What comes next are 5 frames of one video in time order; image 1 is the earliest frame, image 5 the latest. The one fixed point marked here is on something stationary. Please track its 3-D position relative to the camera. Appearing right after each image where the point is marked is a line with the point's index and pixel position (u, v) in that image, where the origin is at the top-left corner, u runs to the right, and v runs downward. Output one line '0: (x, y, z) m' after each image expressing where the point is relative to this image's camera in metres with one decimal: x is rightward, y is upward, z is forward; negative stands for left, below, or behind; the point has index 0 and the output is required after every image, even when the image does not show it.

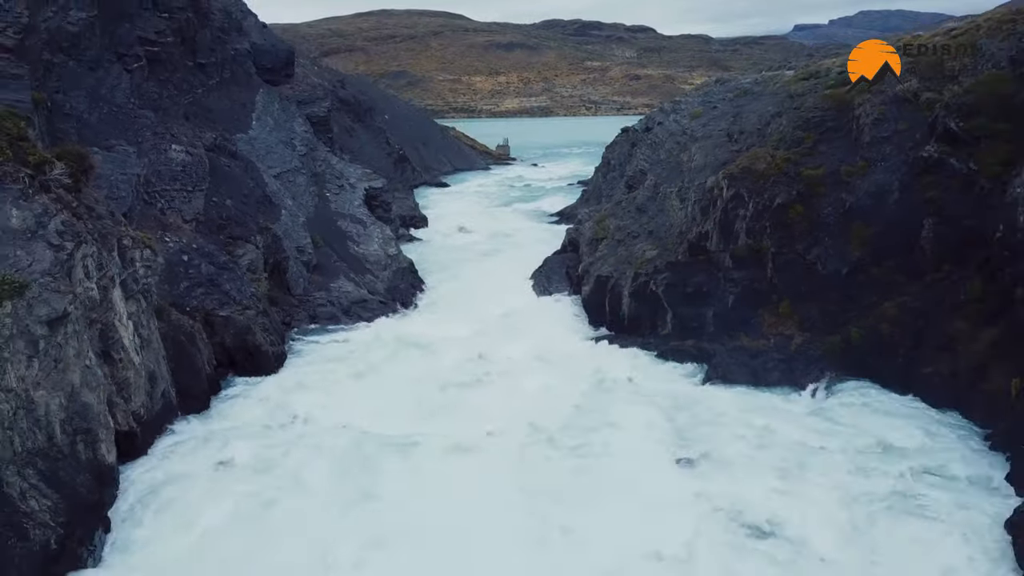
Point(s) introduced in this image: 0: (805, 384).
0: (+4.5, -1.4, +12.8) m
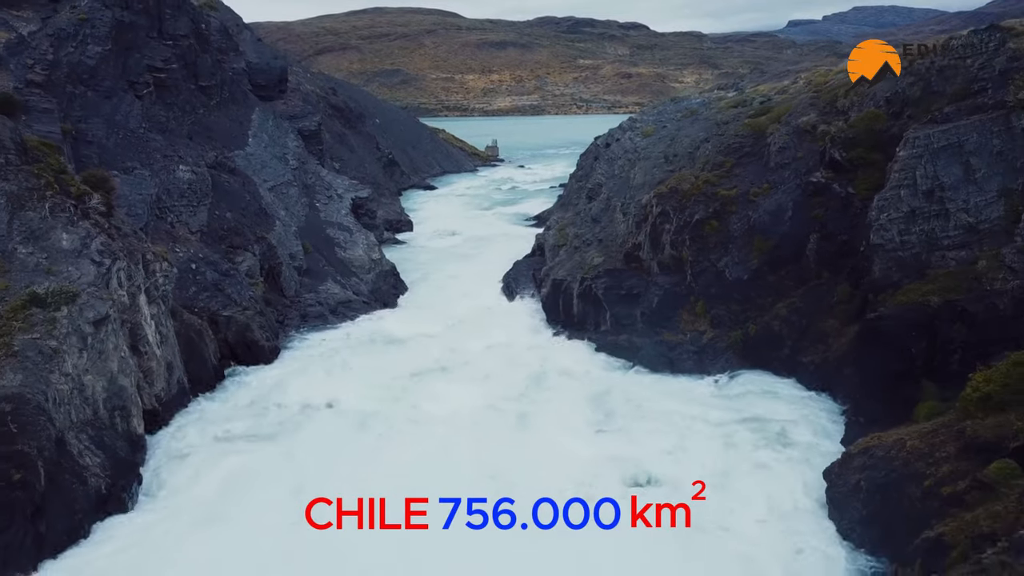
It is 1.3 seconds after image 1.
0: (+3.7, -1.5, +15.4) m
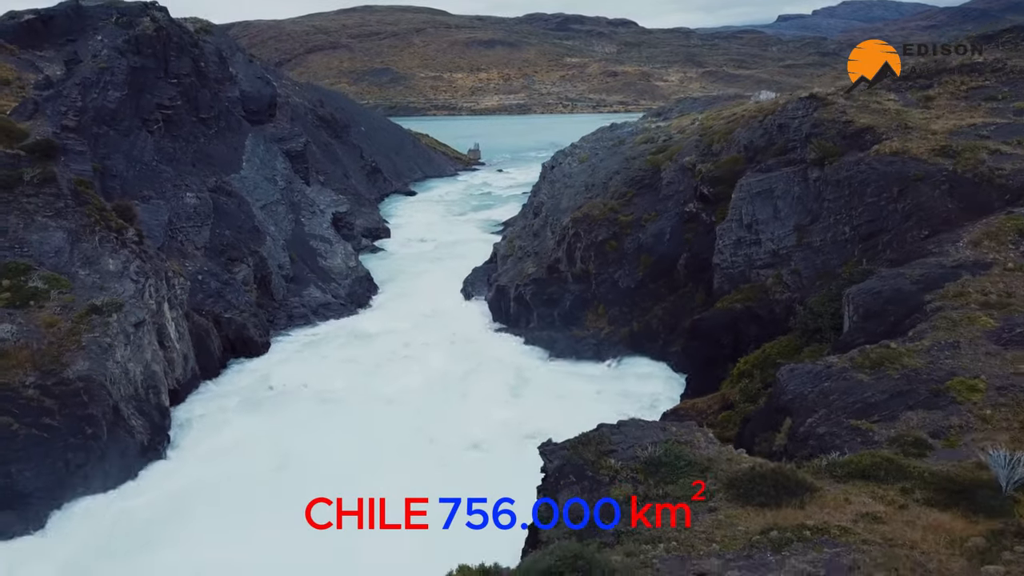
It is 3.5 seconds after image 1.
0: (+2.2, -1.6, +19.9) m
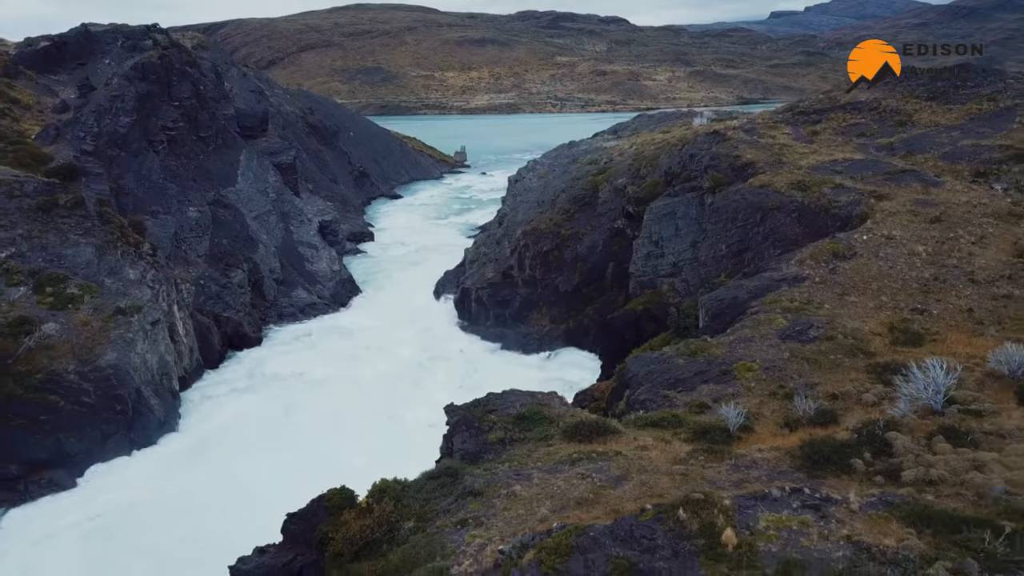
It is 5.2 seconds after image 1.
0: (+1.0, -1.7, +23.6) m
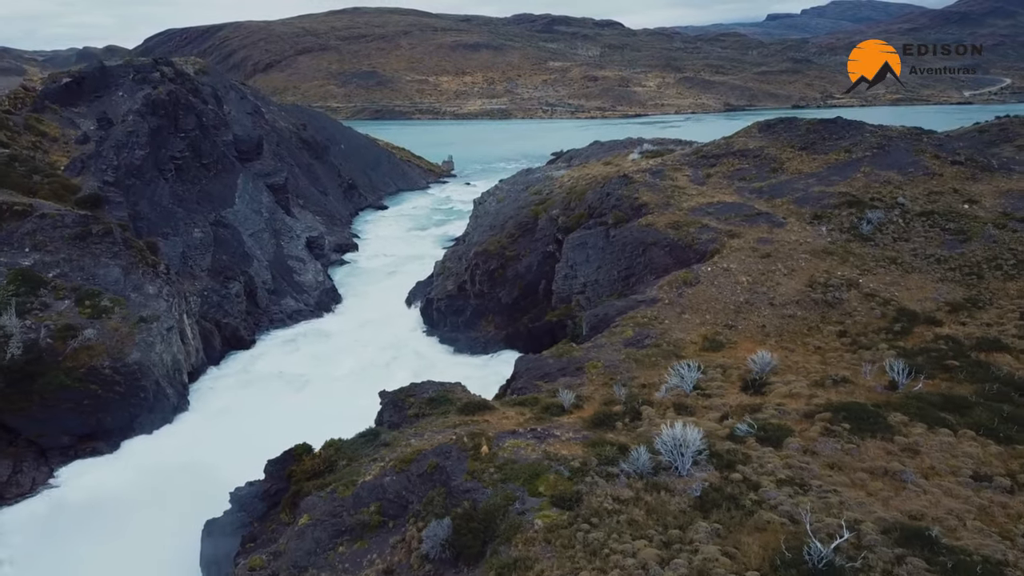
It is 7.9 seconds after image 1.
0: (-0.8, -2.2, +28.7) m
